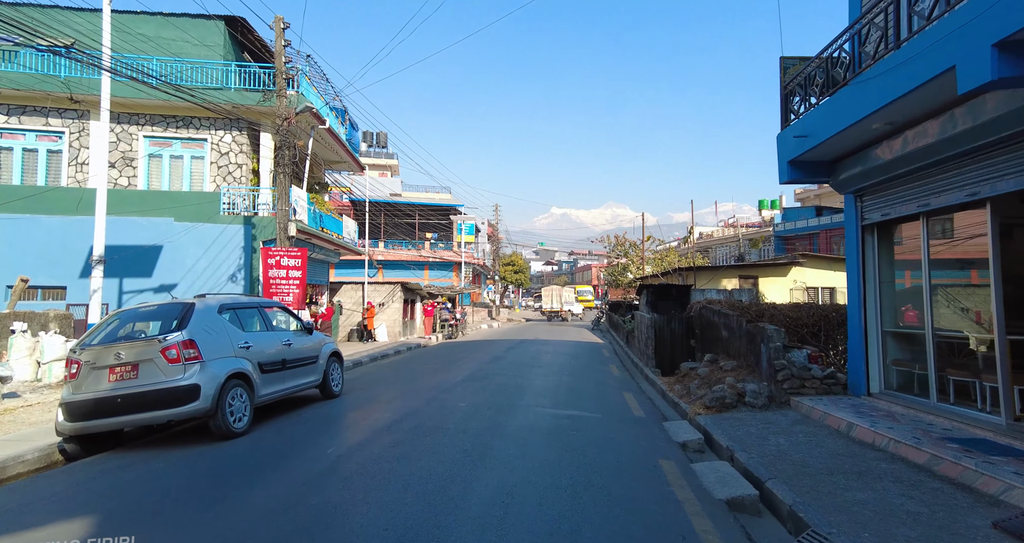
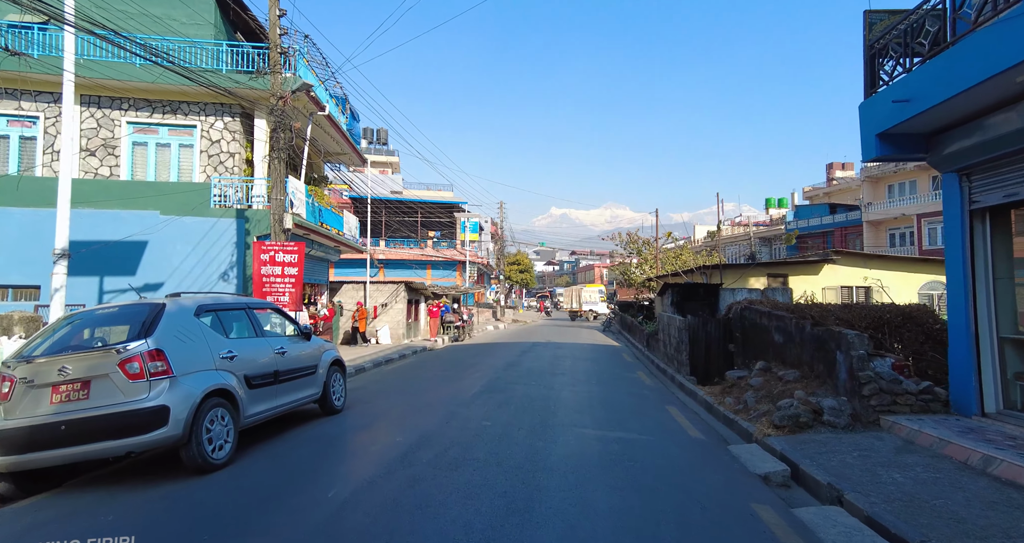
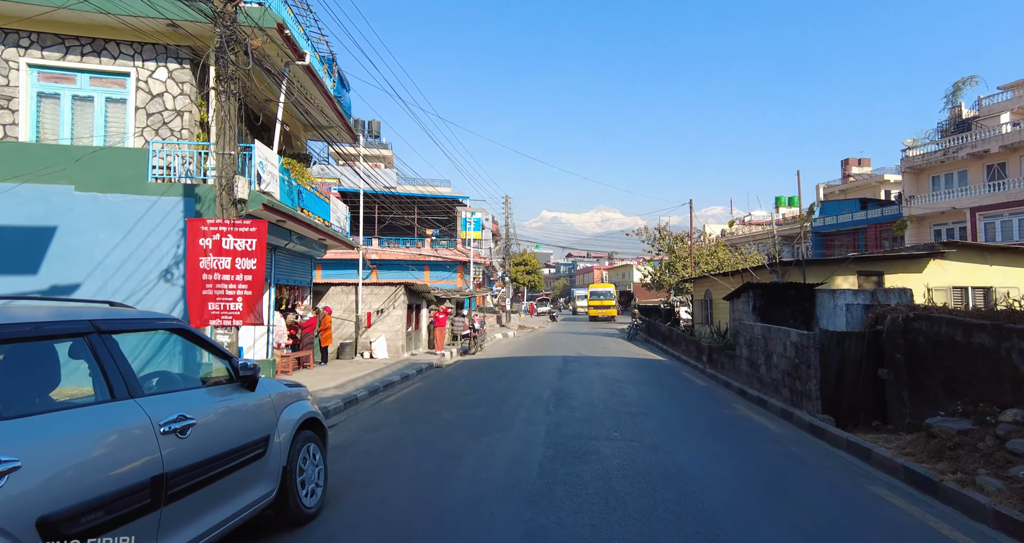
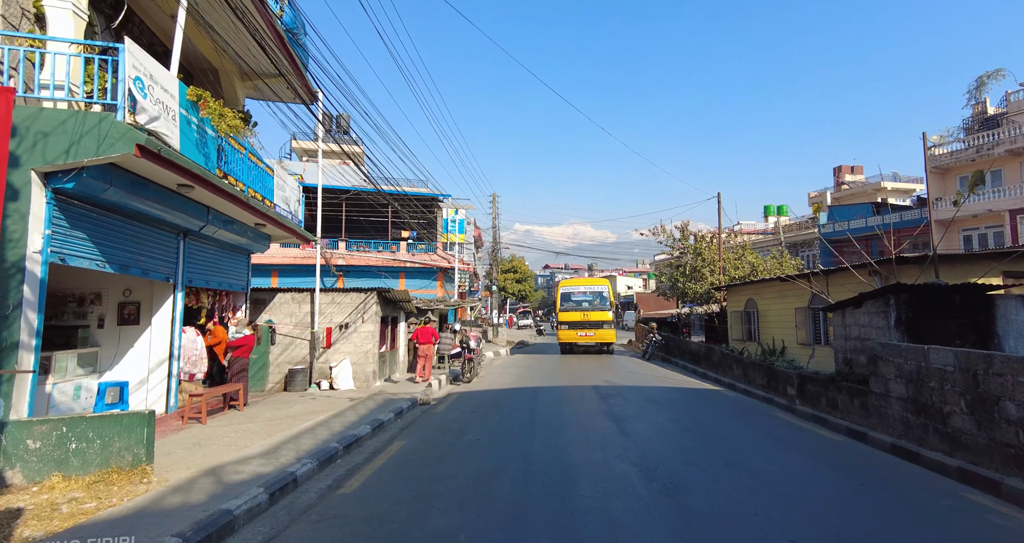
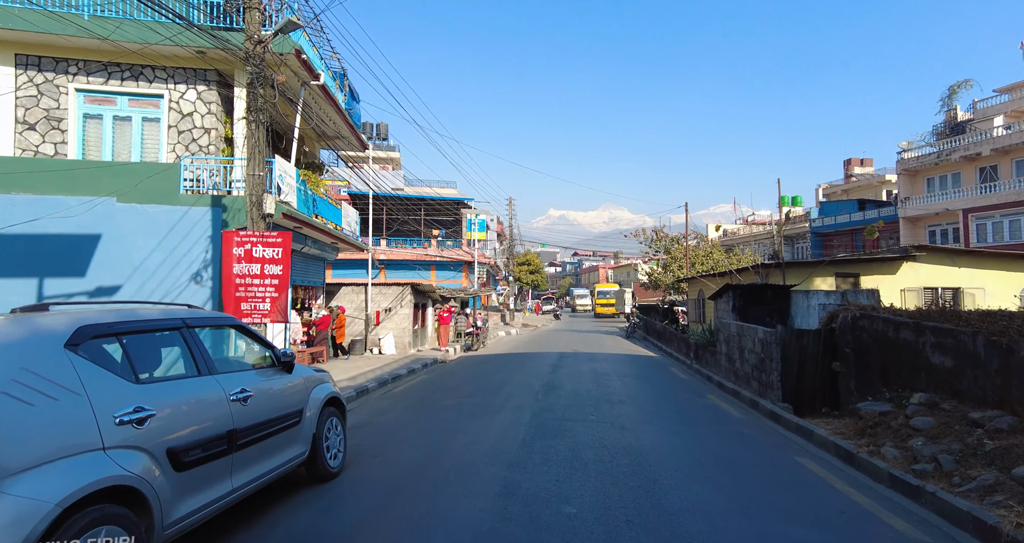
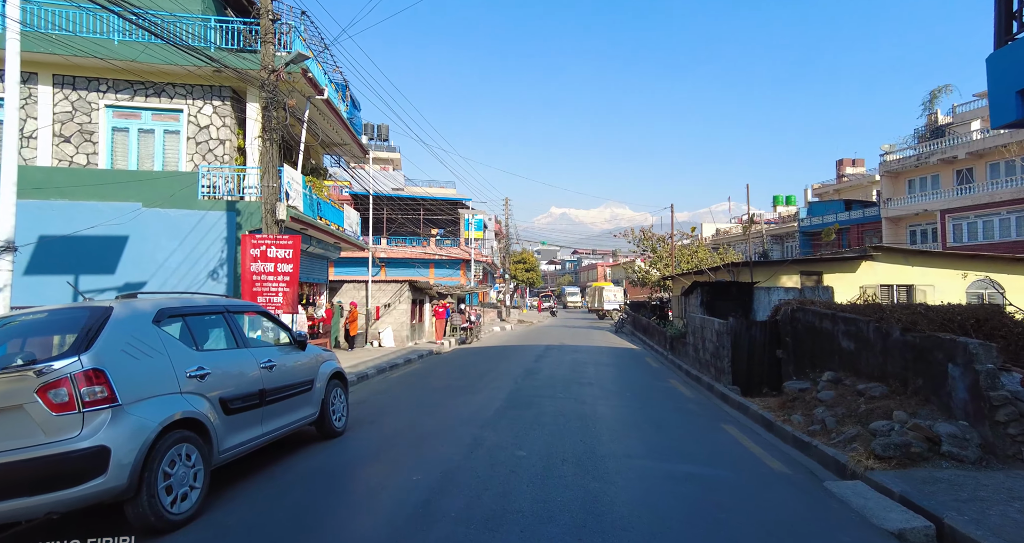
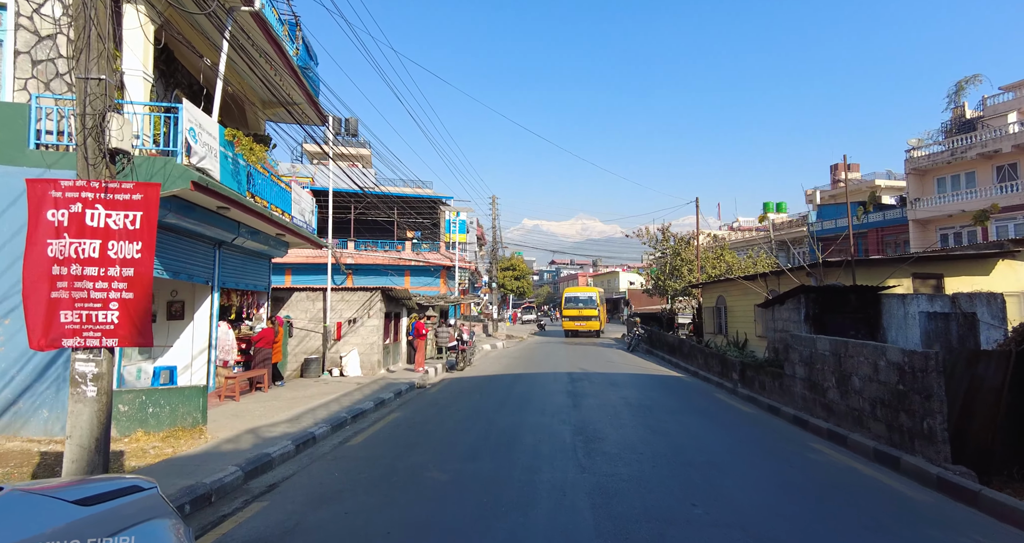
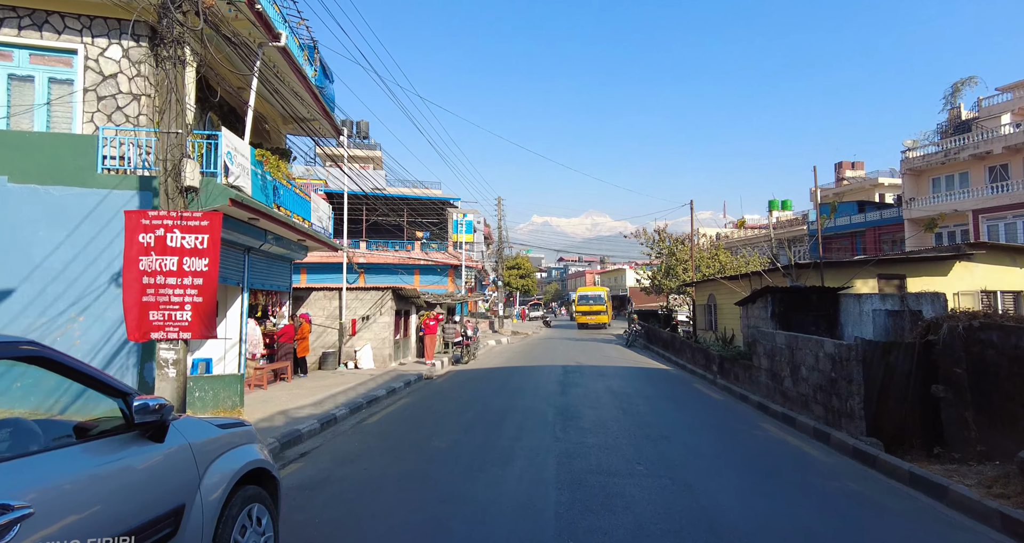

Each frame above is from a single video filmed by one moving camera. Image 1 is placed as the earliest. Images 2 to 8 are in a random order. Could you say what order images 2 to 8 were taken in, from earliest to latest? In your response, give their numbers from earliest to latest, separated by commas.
2, 6, 5, 3, 8, 7, 4
